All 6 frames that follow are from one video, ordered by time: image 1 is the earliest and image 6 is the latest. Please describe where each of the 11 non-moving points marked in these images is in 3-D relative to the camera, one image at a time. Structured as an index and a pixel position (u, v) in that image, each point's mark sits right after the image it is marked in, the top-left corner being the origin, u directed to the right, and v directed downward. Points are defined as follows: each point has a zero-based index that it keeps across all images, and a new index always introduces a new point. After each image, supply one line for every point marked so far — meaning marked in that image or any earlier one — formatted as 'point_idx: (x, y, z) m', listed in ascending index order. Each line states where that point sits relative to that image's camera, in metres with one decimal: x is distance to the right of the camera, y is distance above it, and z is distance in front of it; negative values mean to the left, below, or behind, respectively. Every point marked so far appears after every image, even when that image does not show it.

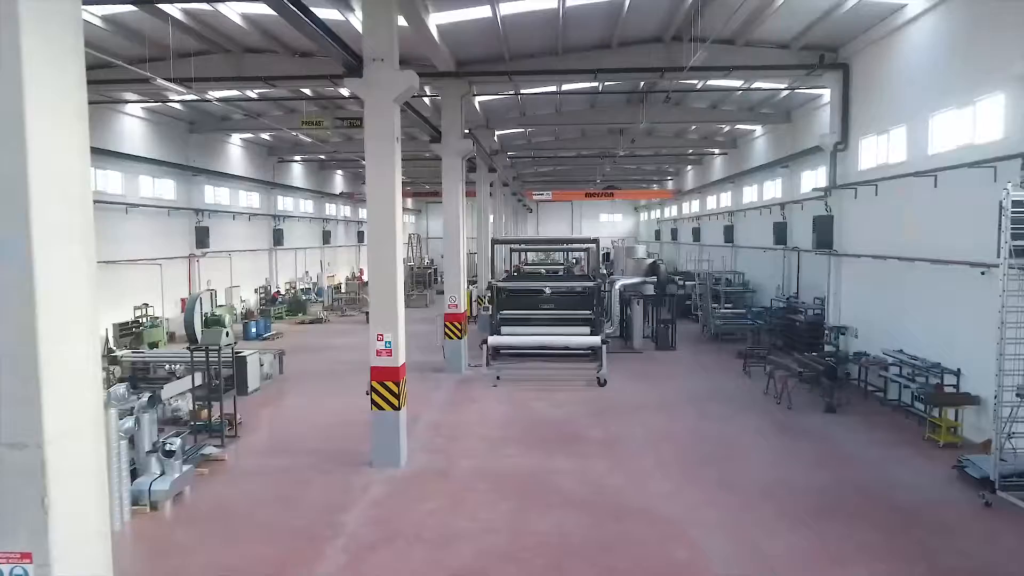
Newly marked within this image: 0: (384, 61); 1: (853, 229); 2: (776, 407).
0: (-1.1, +2.0, +6.3) m
1: (+4.9, +0.8, +10.2) m
2: (+3.3, -1.5, +9.0) m
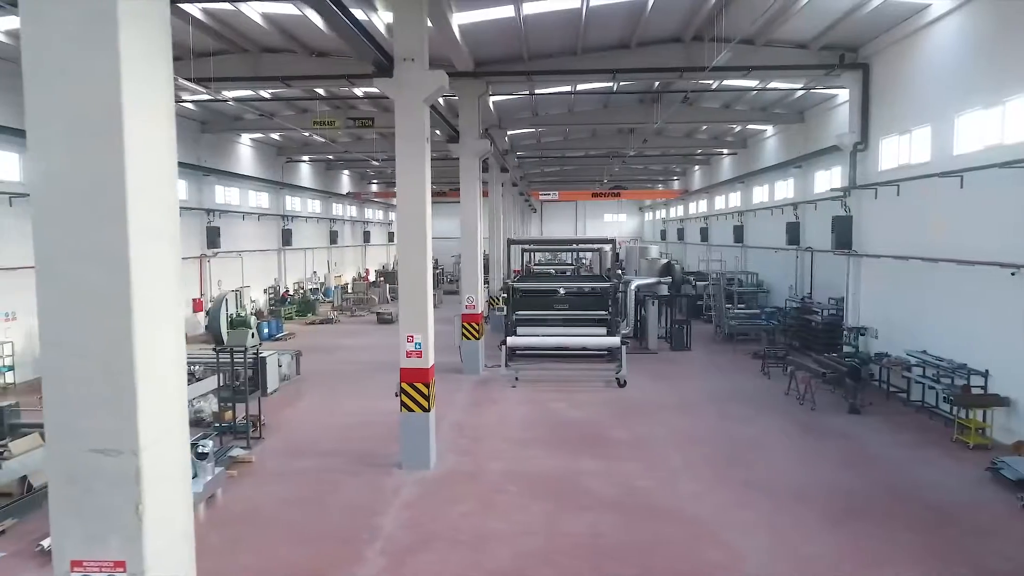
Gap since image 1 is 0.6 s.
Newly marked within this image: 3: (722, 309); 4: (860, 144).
0: (-0.9, +2.0, +6.3) m
1: (+5.1, +0.8, +10.2) m
2: (+3.6, -1.5, +8.9) m
3: (+4.5, -0.4, +15.3) m
4: (+5.0, +2.1, +10.4) m
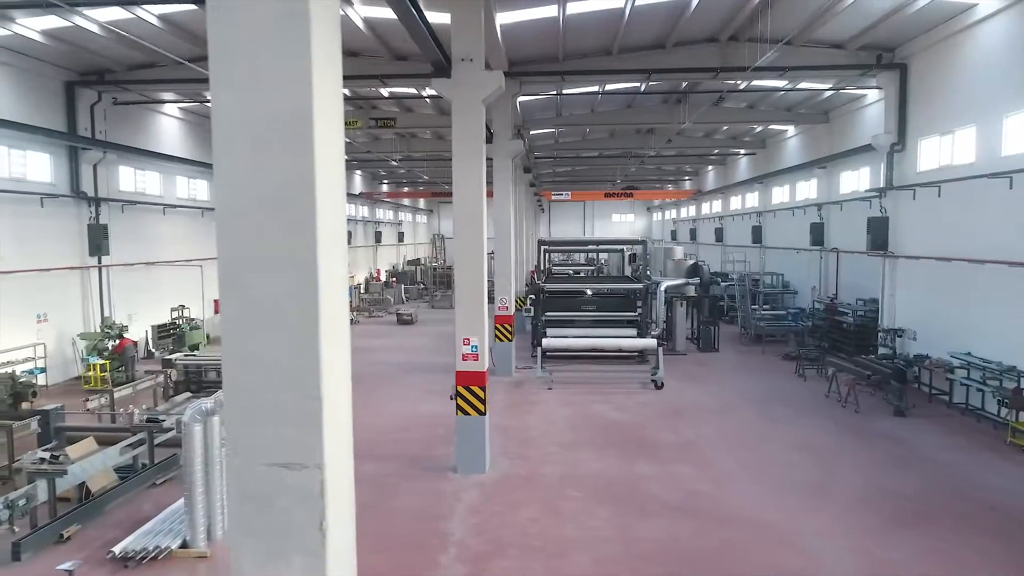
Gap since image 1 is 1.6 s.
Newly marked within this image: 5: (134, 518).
0: (-0.3, +2.0, +6.2) m
1: (+5.6, +0.8, +10.1) m
2: (+4.1, -1.5, +8.9) m
3: (+5.0, -0.5, +15.2) m
4: (+5.5, +2.1, +10.3) m
5: (-2.9, -1.8, +5.5) m
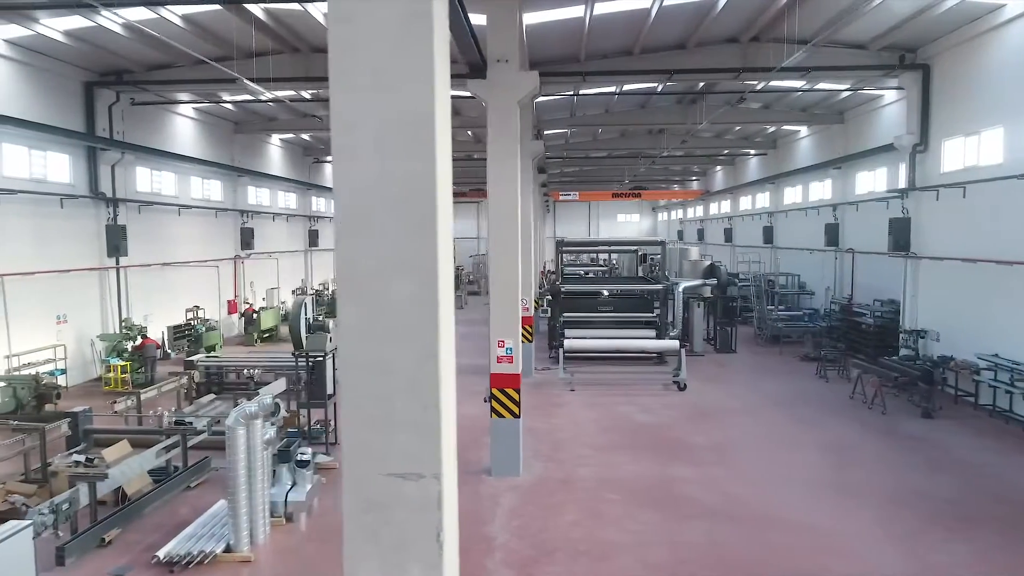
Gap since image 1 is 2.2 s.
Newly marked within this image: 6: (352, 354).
0: (0.0, +1.9, +6.2) m
1: (+5.9, +0.8, +10.1) m
2: (+4.4, -1.5, +8.9) m
3: (+5.3, -0.5, +15.2) m
4: (+5.8, +2.0, +10.3) m
5: (-2.6, -1.8, +5.5) m
6: (-0.4, -0.2, +1.8) m
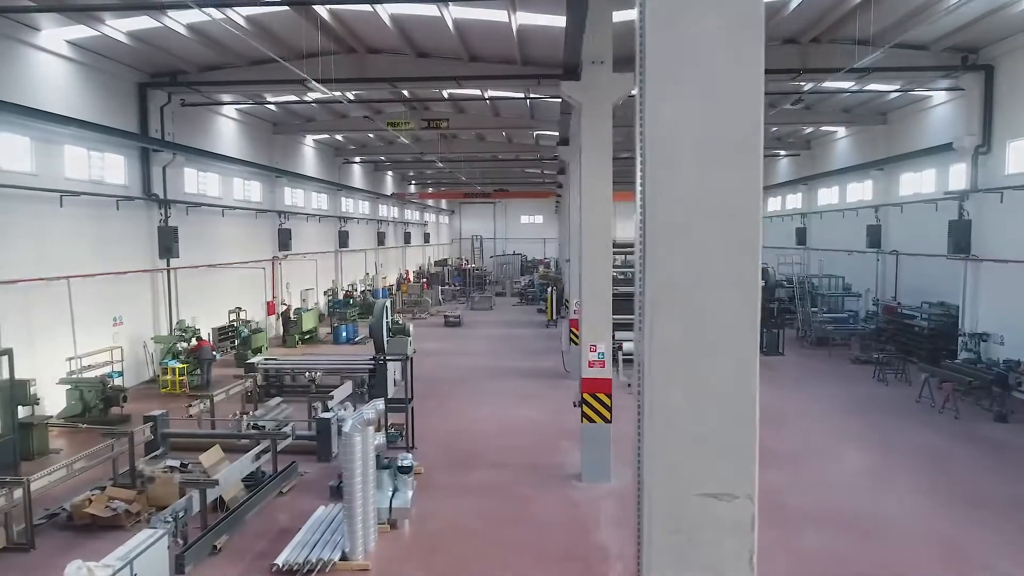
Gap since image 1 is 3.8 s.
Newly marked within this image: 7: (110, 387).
0: (+0.8, +1.9, +6.1) m
1: (+6.7, +0.7, +10.0) m
2: (+5.2, -1.6, +8.8) m
3: (+6.1, -0.5, +15.1) m
4: (+6.7, +2.0, +10.2) m
5: (-1.8, -1.8, +5.4) m
6: (+0.4, -0.2, +1.8) m
7: (-4.8, -1.2, +8.5) m
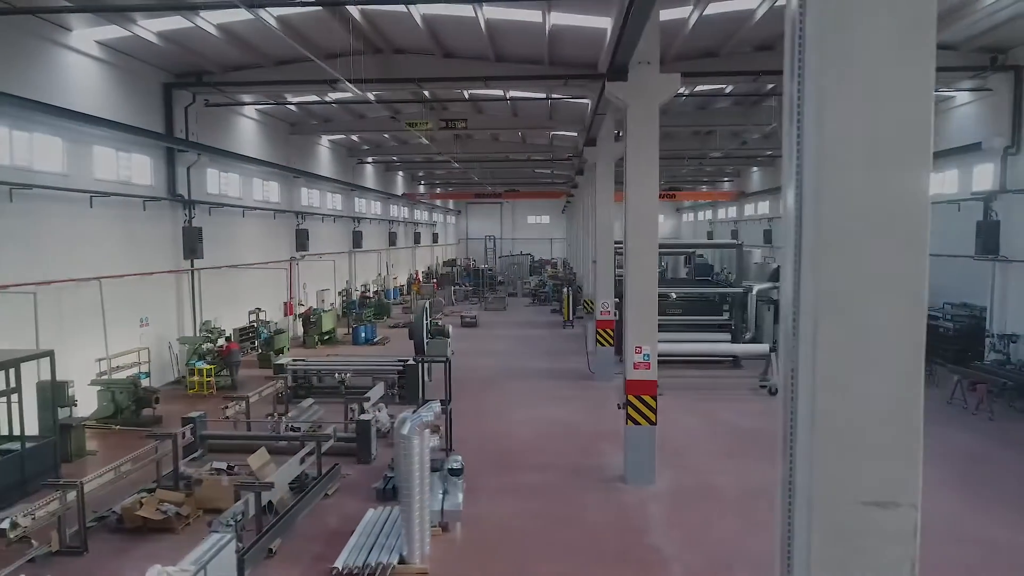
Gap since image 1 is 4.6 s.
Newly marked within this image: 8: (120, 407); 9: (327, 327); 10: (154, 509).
0: (+1.2, +1.9, +6.1) m
1: (+7.1, +0.7, +10.0) m
2: (+5.6, -1.6, +8.8) m
3: (+6.5, -0.5, +15.1) m
4: (+7.0, +2.0, +10.2) m
5: (-1.4, -1.8, +5.4) m
6: (+0.8, -0.2, +1.8) m
7: (-4.4, -1.2, +8.5) m
8: (-4.6, -1.4, +8.4) m
9: (-3.9, -0.8, +15.0) m
10: (-2.7, -1.7, +5.4) m
